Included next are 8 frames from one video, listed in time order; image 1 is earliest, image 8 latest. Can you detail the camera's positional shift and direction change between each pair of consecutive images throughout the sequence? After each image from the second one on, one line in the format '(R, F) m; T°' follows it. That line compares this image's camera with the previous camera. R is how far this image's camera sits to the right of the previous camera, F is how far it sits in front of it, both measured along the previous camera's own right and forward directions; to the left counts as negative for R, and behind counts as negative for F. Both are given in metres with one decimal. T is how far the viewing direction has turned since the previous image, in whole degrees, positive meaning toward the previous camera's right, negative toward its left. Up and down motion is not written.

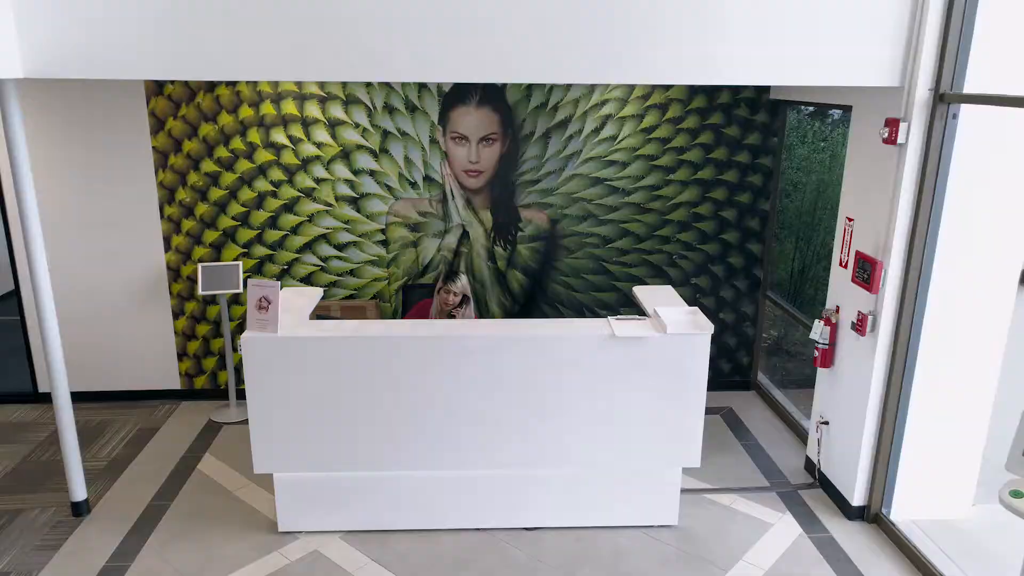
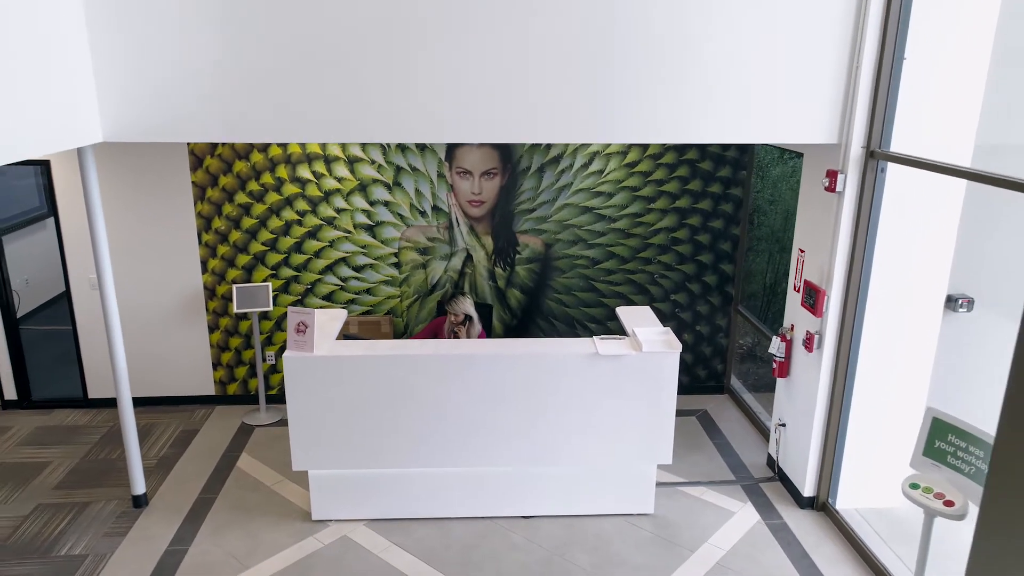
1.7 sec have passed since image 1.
(0.0, -0.7) m; 0°
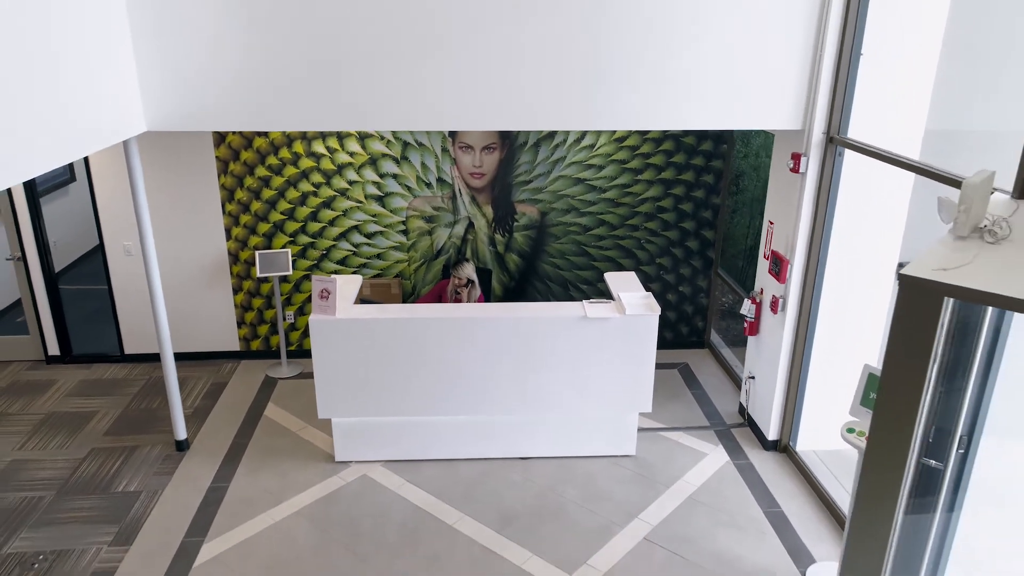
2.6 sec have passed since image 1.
(0.0, -0.6) m; 0°
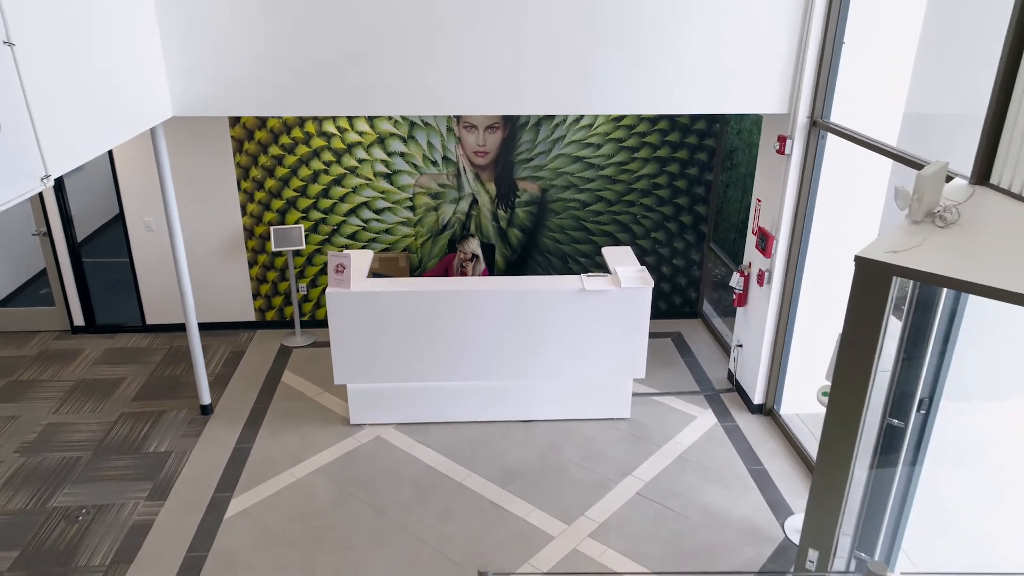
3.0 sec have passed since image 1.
(0.0, -0.4) m; 0°
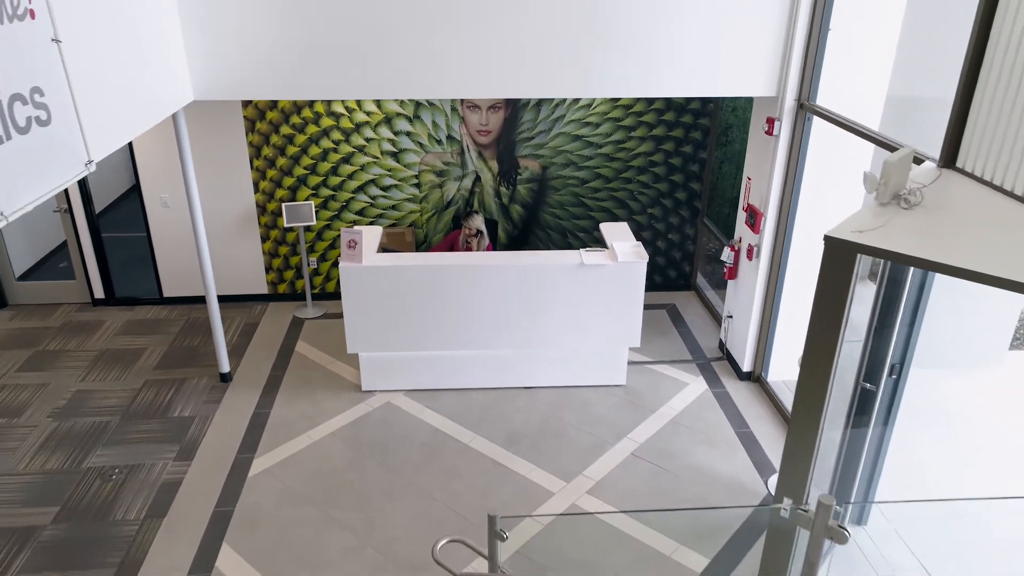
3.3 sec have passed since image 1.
(0.0, -0.3) m; 0°
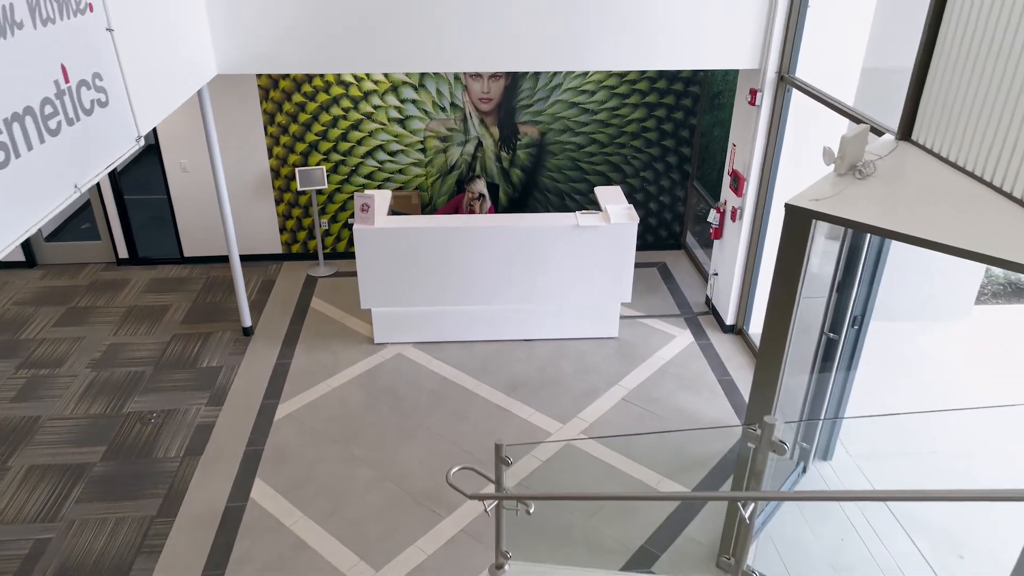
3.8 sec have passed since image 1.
(0.0, -0.5) m; 0°
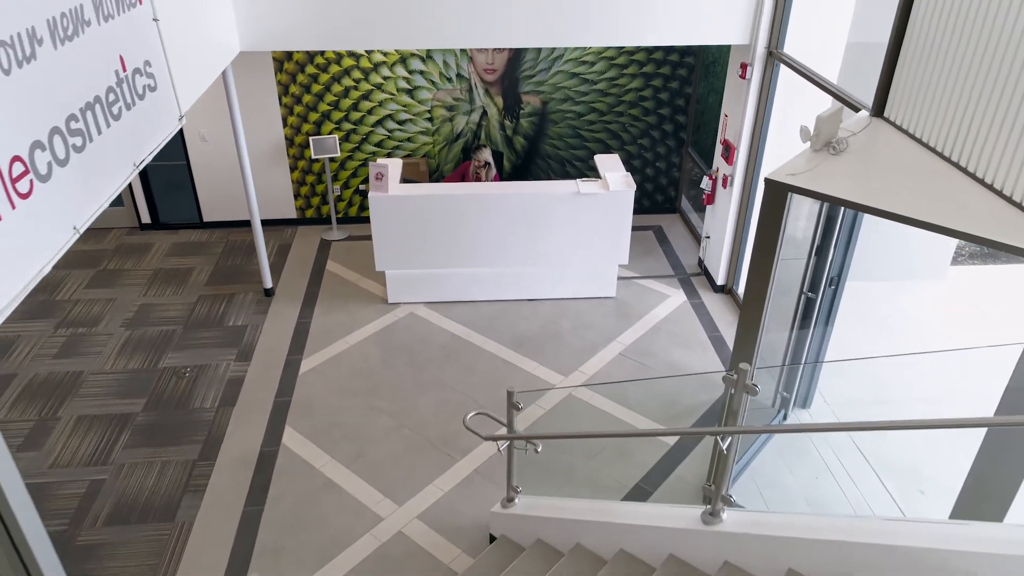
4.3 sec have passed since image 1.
(-0.1, -0.5) m; 0°
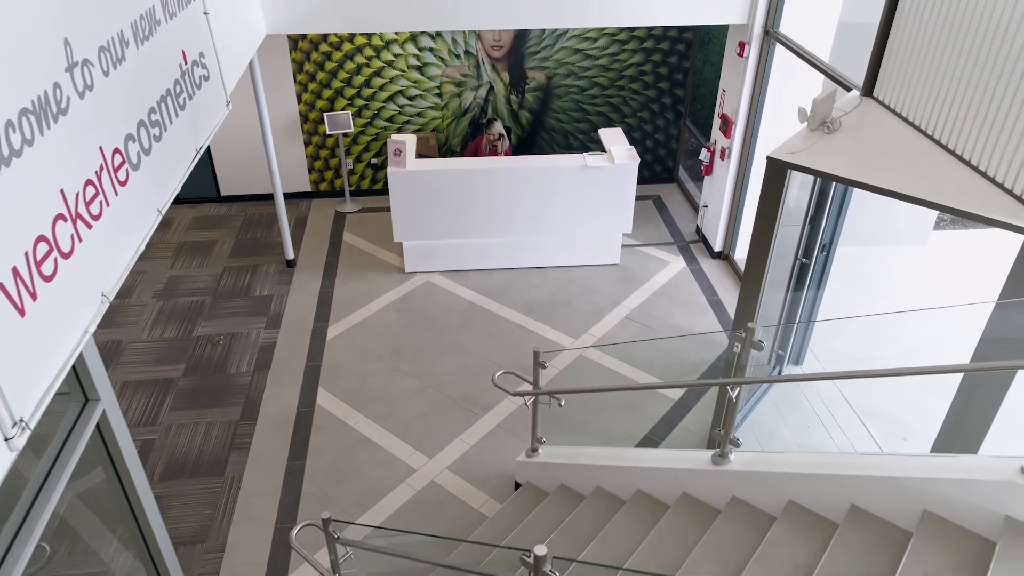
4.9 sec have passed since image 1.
(-0.2, -0.4) m; +1°
